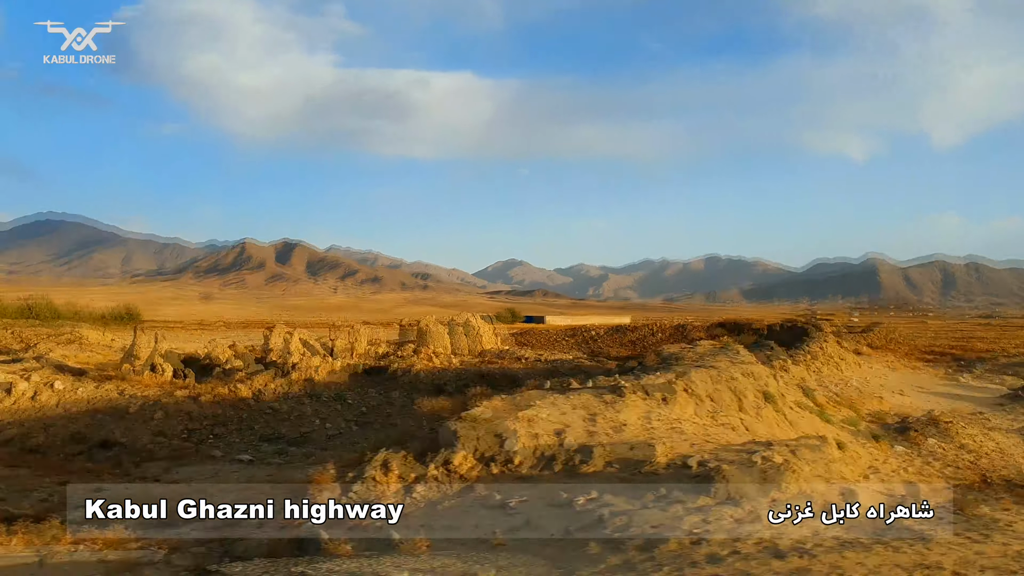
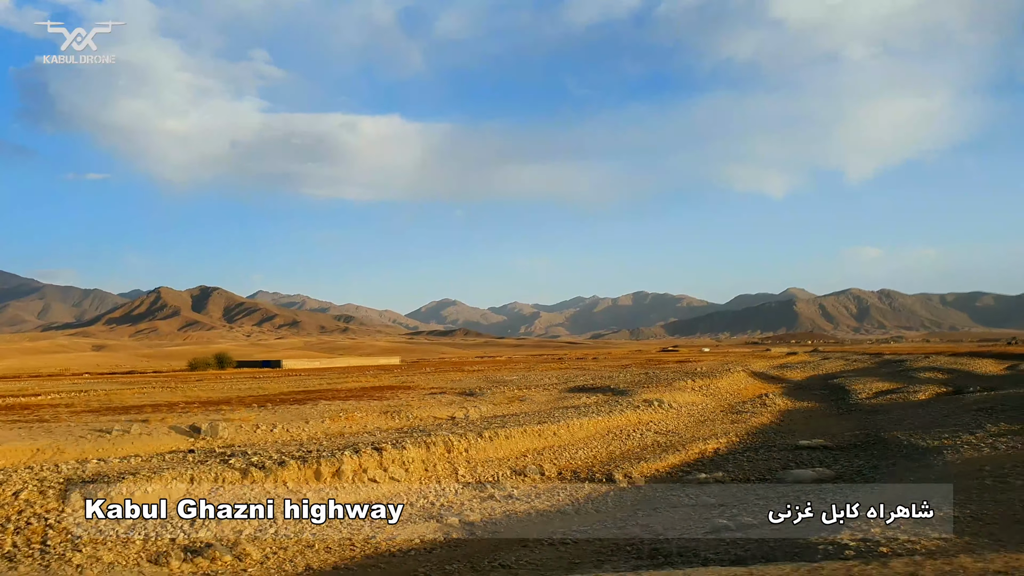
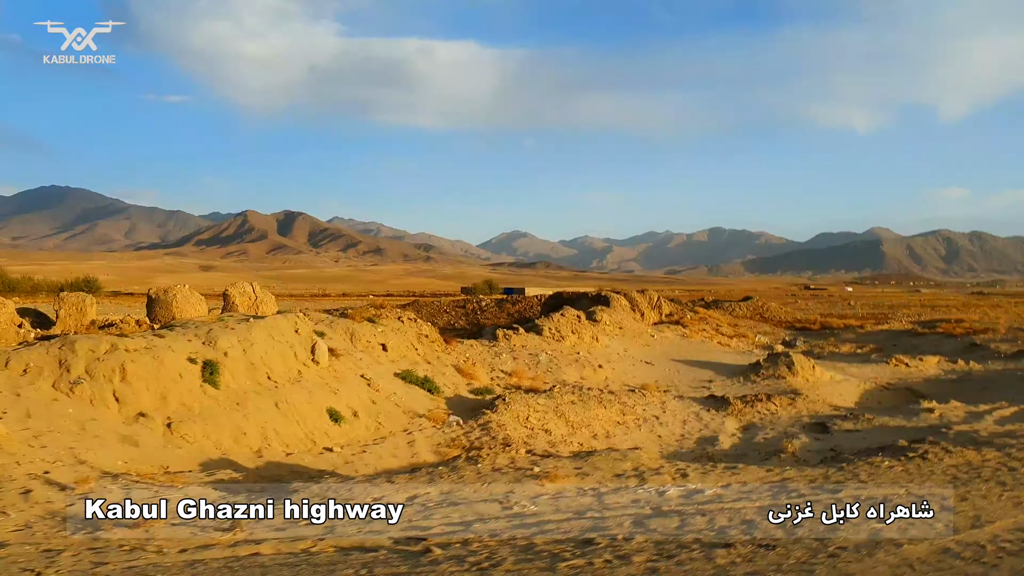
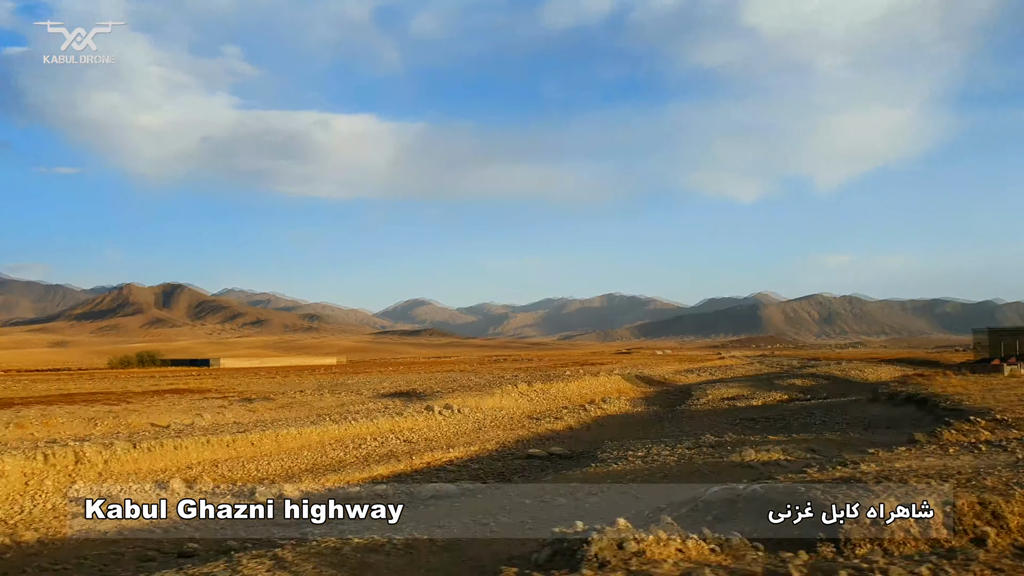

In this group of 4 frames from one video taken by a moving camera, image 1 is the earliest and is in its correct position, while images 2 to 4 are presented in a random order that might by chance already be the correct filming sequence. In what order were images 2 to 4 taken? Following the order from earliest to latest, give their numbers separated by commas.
3, 2, 4
